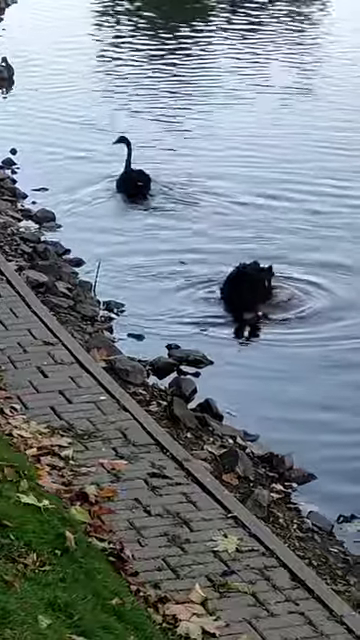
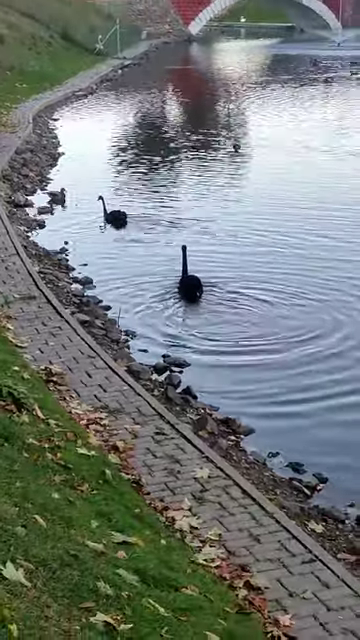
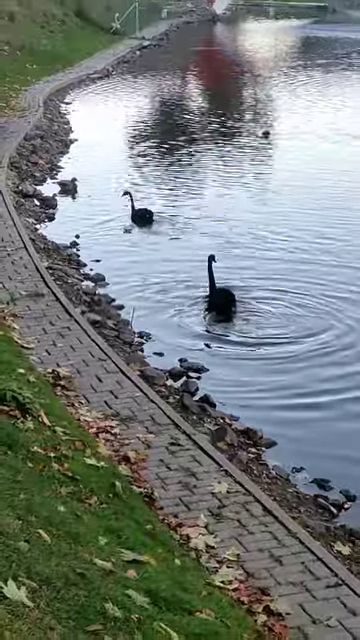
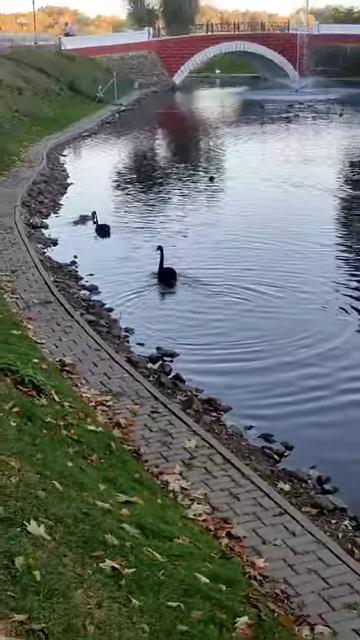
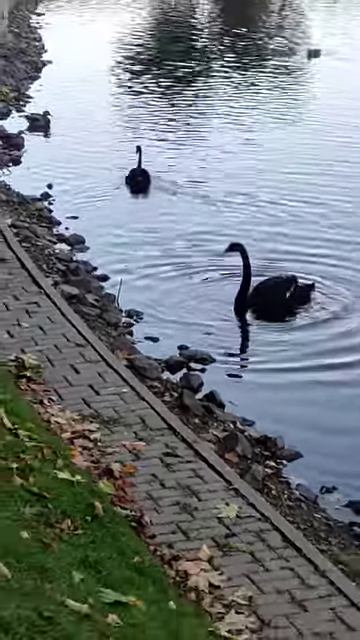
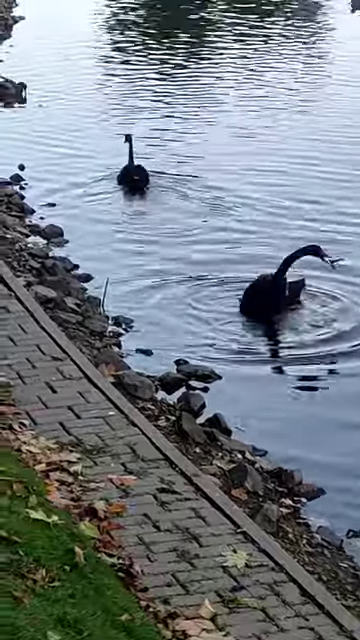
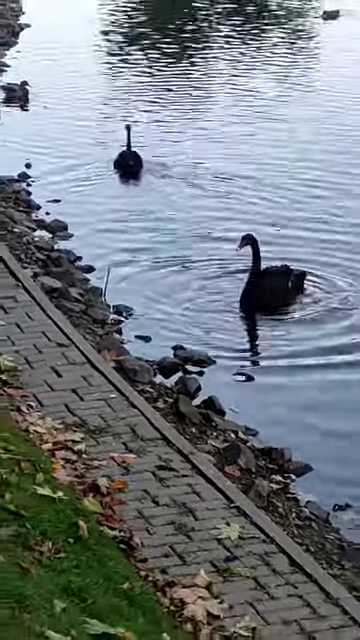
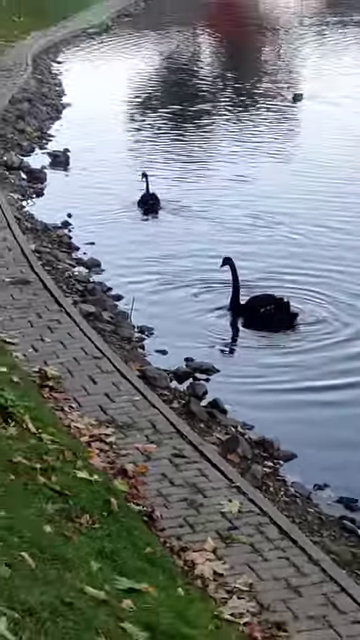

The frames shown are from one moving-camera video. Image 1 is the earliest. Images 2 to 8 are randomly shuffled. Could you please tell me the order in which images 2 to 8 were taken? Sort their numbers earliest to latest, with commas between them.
6, 7, 5, 8, 3, 2, 4
